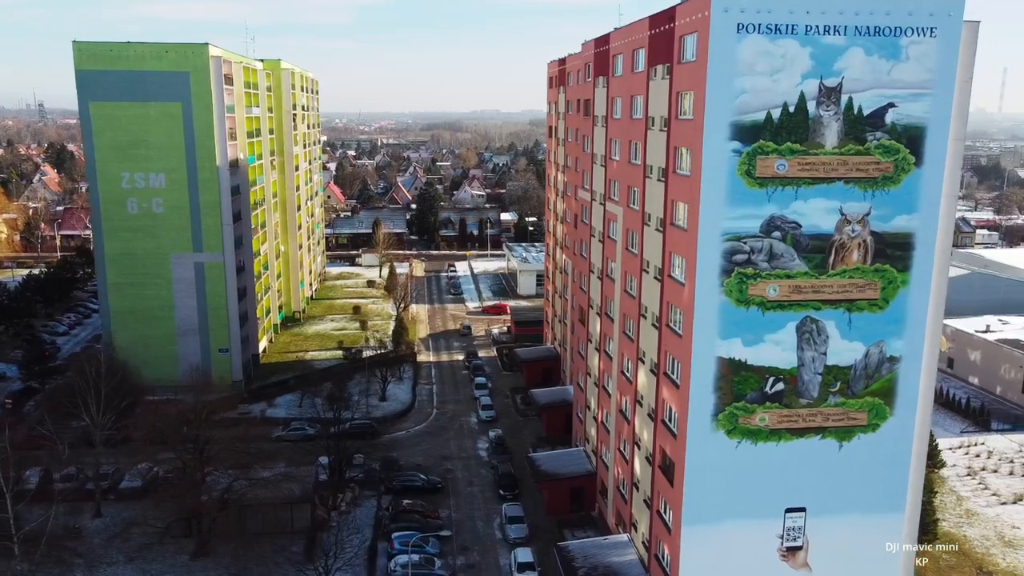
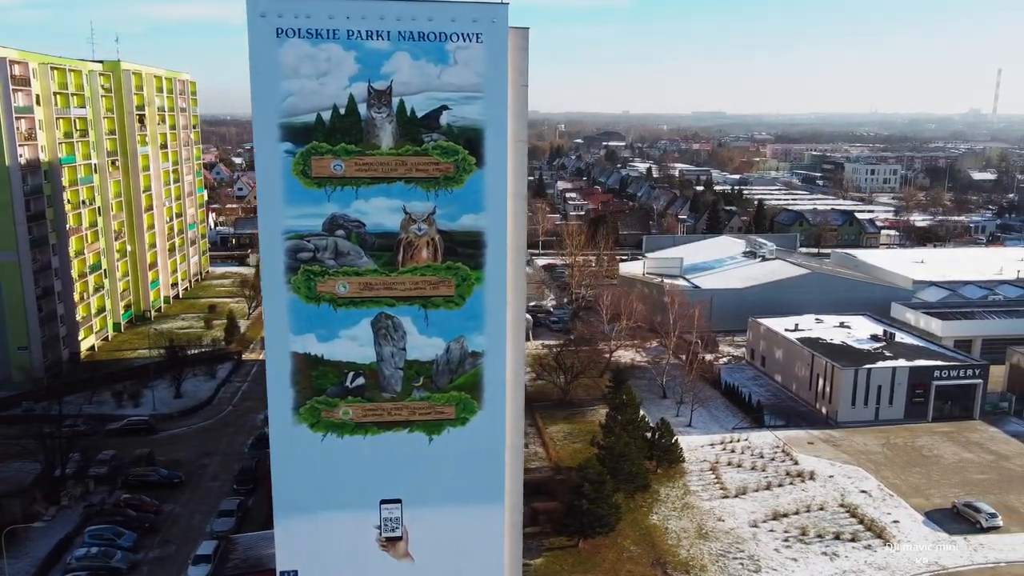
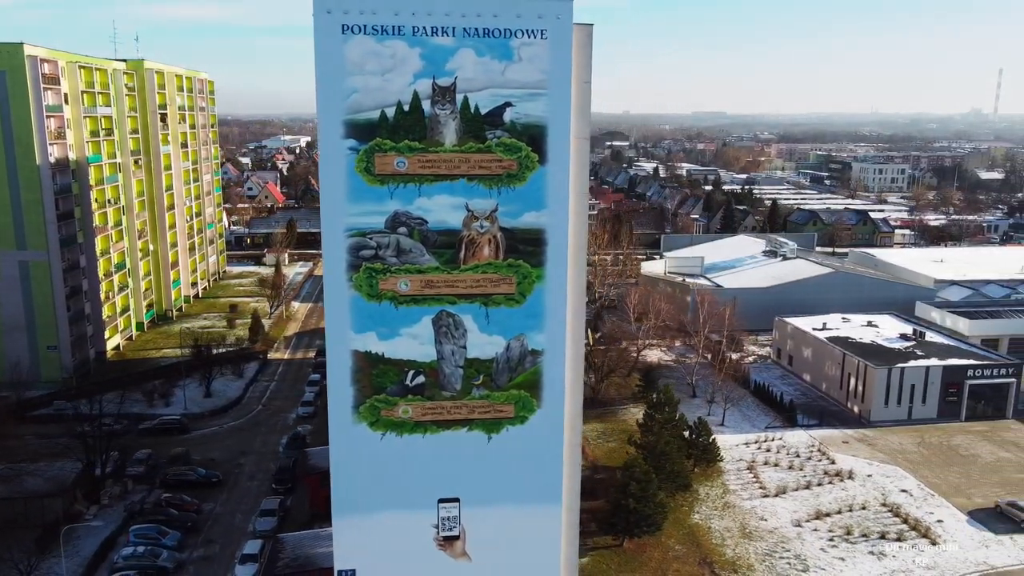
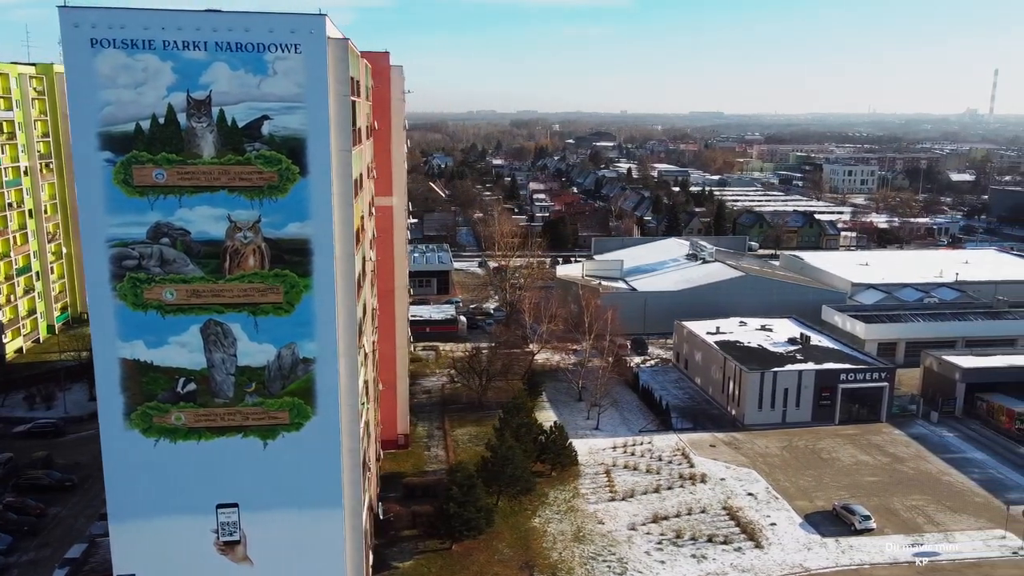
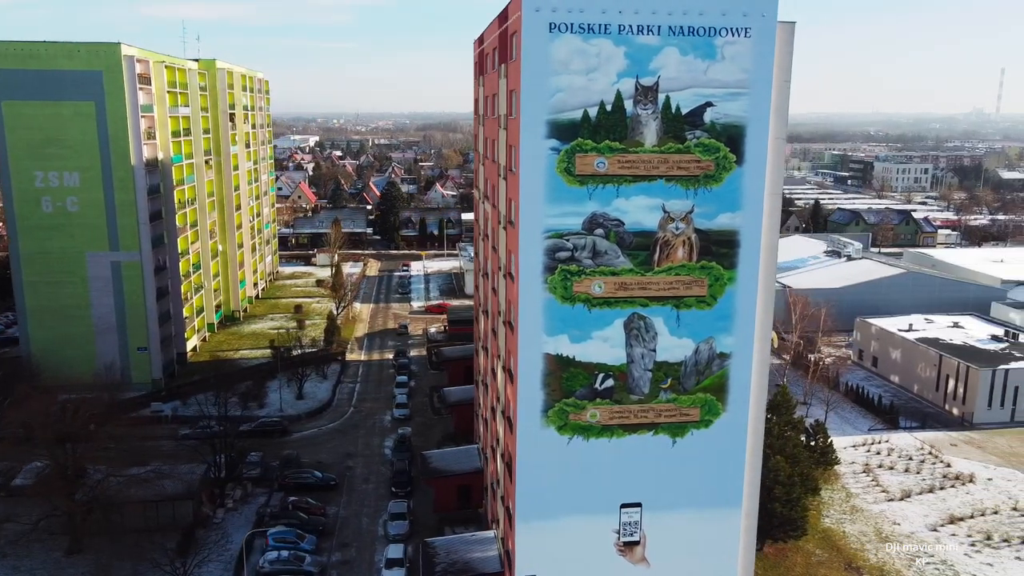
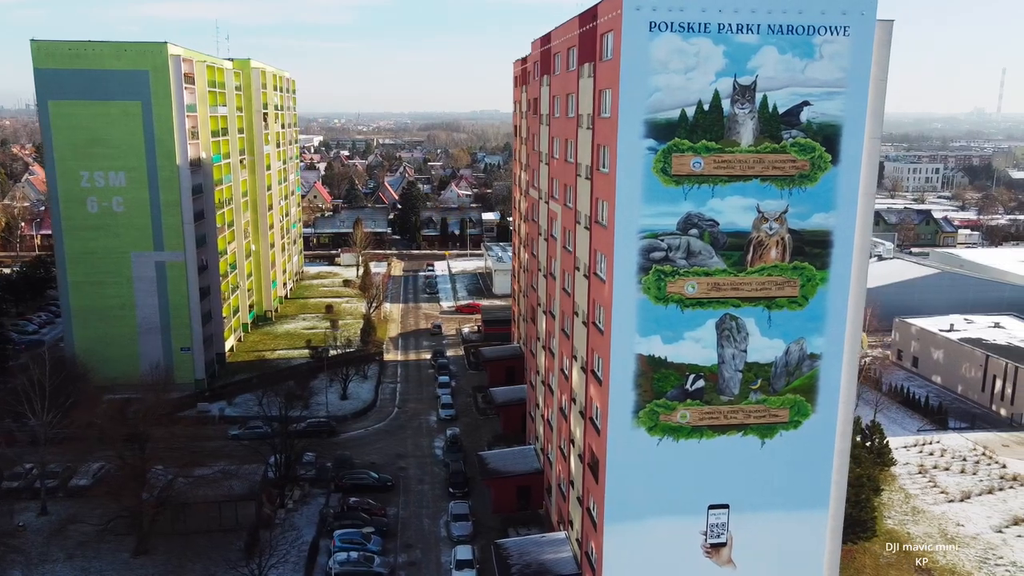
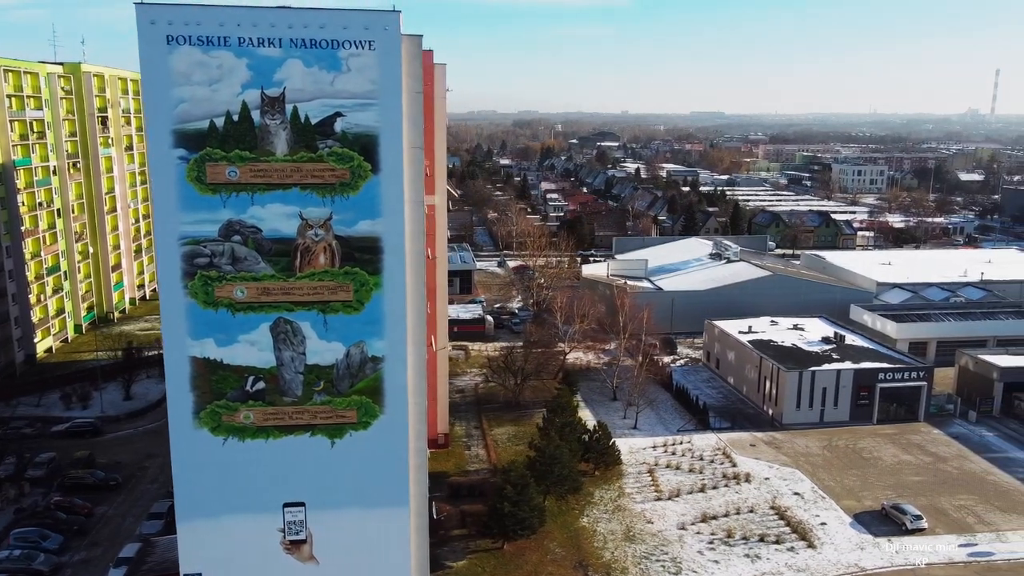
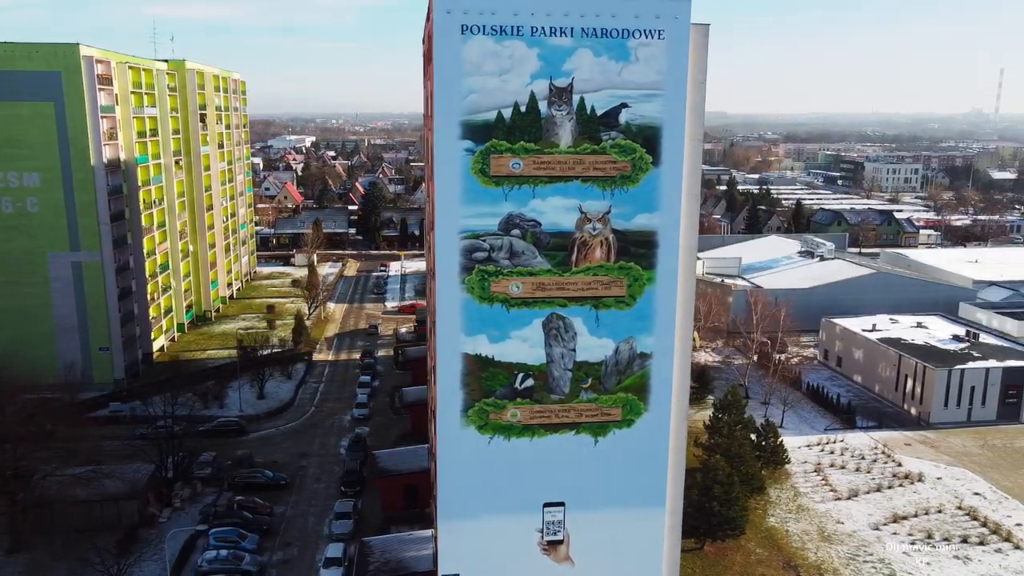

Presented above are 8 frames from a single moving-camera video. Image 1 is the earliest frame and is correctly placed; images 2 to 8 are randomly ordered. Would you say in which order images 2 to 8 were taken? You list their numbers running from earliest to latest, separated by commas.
6, 5, 8, 3, 2, 7, 4
